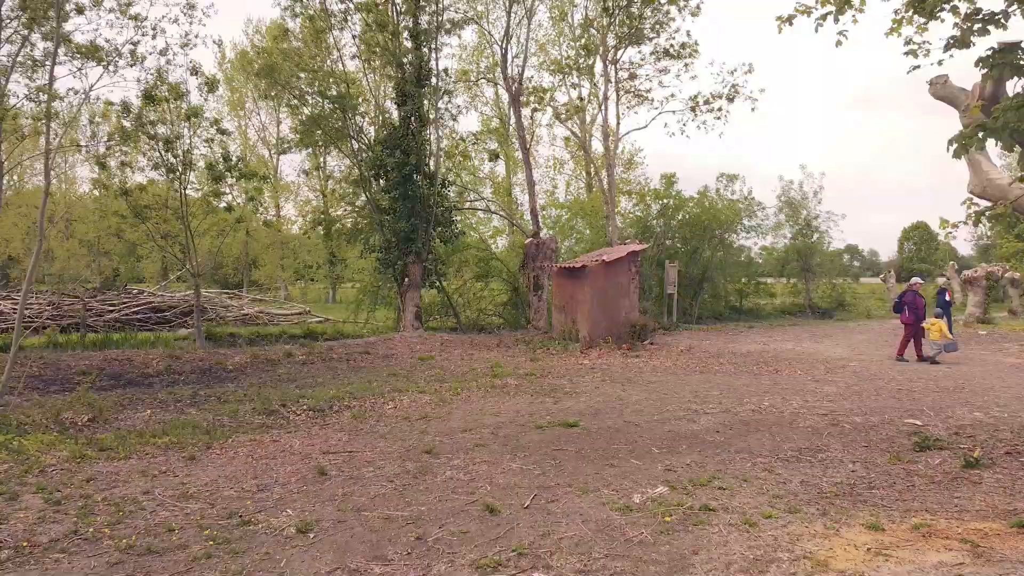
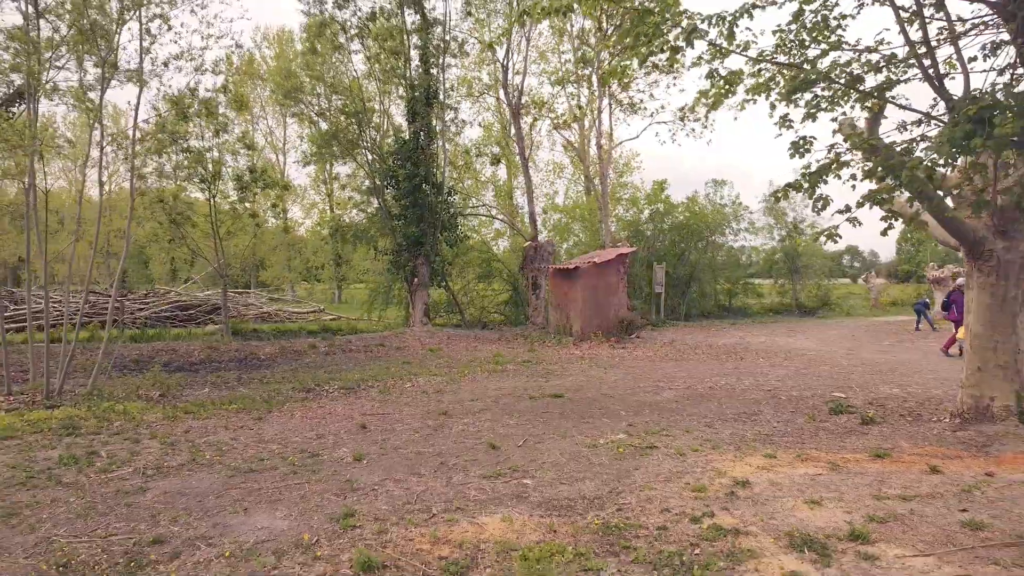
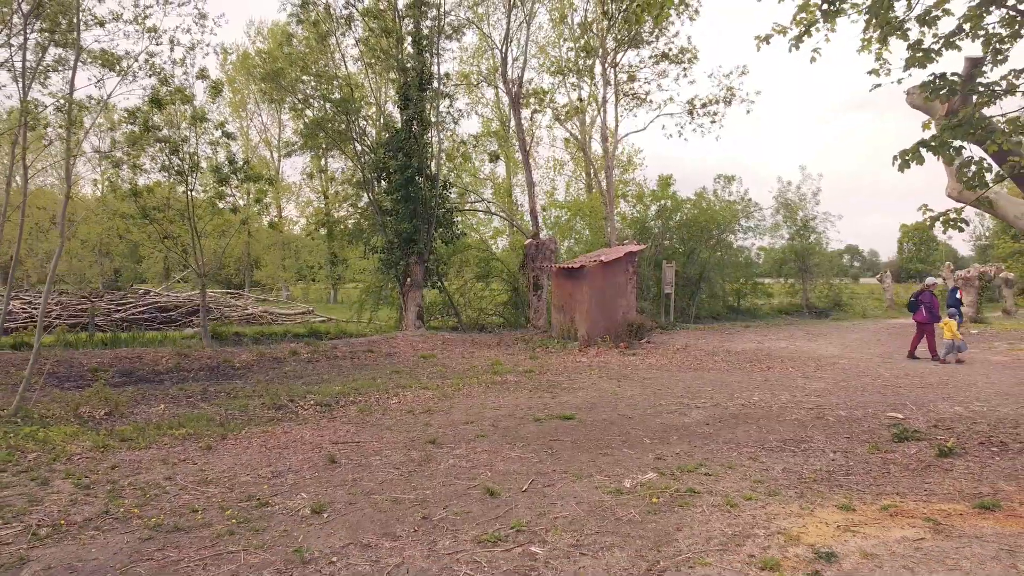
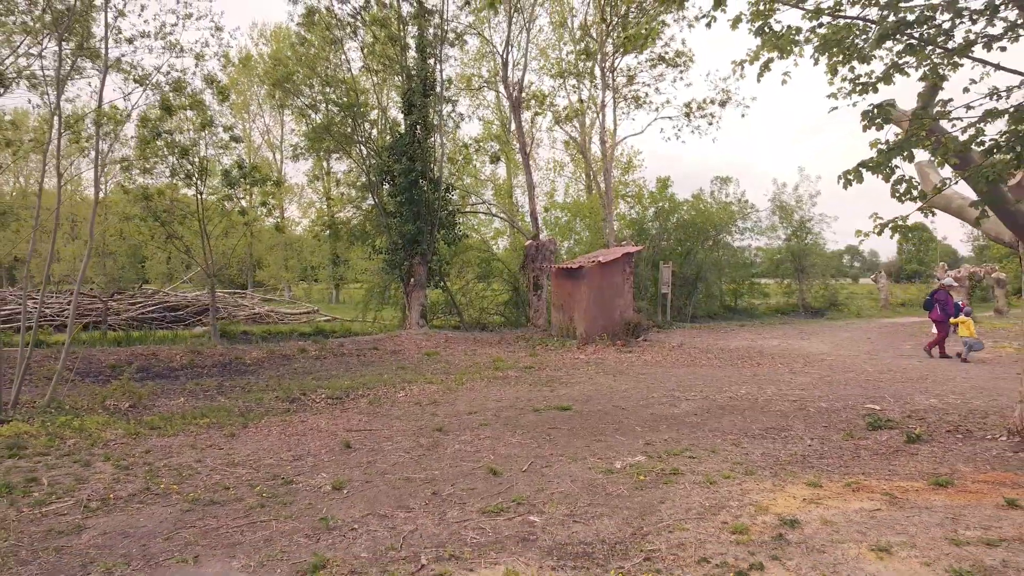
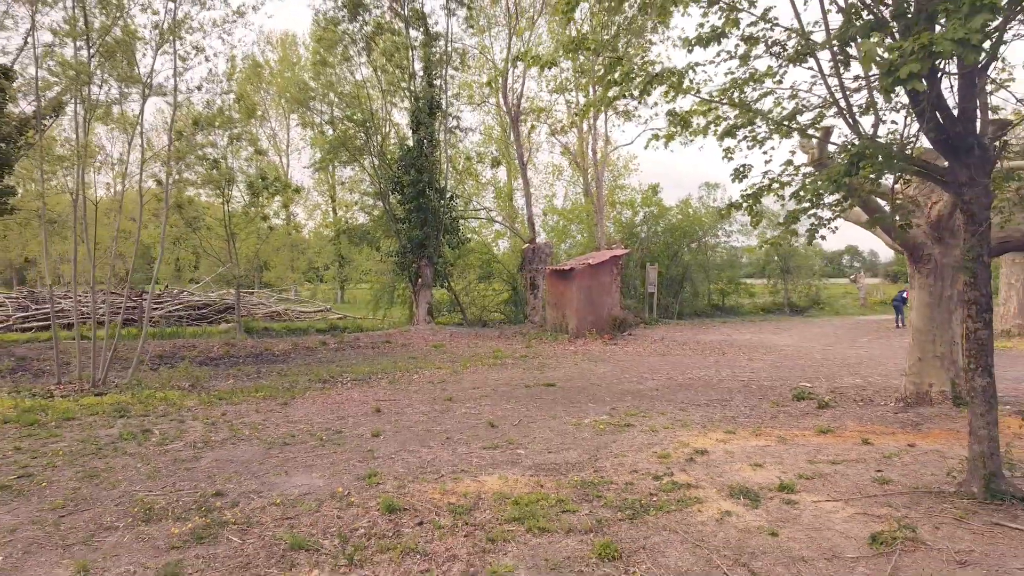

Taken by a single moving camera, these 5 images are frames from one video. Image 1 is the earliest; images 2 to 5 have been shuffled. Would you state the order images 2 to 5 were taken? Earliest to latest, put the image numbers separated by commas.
3, 4, 2, 5
